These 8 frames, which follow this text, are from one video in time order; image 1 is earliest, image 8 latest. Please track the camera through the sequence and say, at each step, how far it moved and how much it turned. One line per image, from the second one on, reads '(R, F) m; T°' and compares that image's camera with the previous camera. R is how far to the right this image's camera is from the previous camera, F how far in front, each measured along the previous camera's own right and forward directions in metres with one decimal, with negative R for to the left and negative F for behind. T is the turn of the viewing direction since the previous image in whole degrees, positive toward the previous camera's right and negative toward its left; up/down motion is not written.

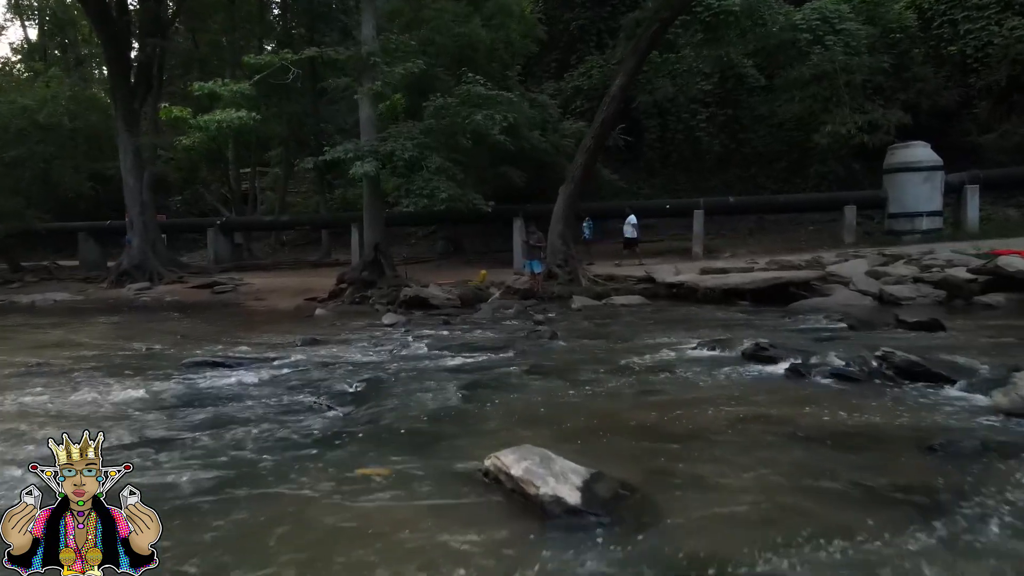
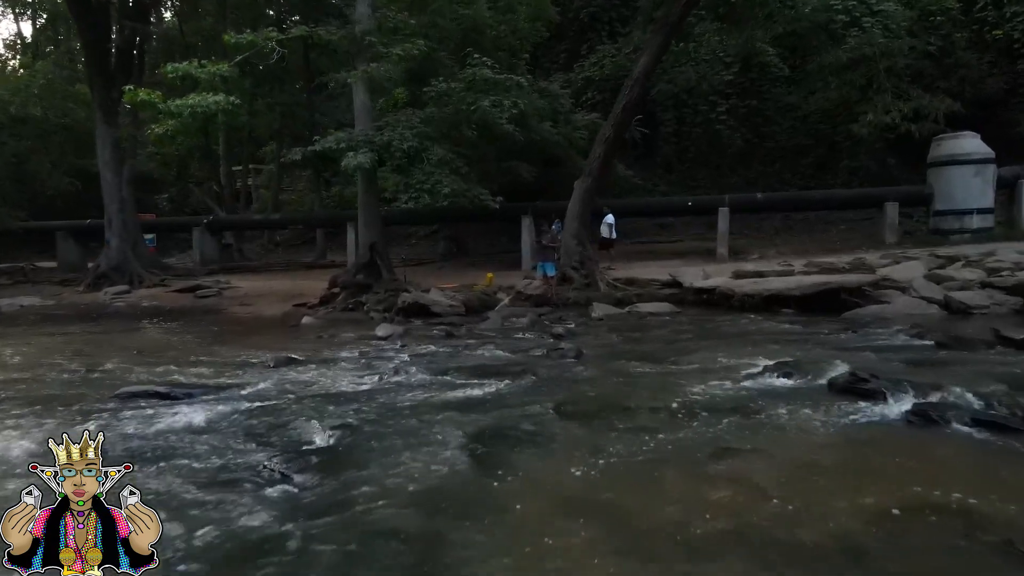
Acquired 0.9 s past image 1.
(-0.2, +1.9) m; 0°
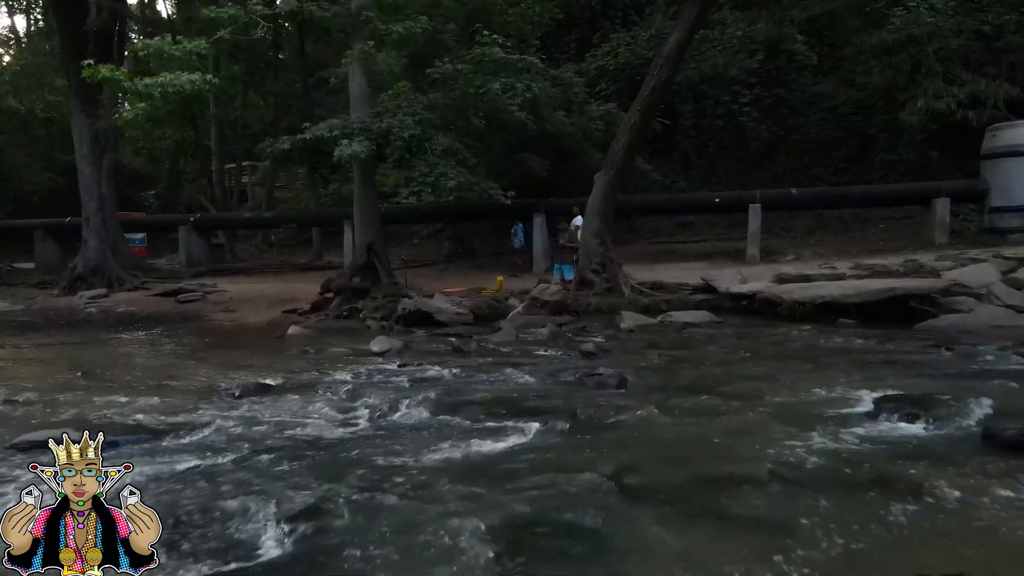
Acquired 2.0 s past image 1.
(-0.2, +1.9) m; 0°
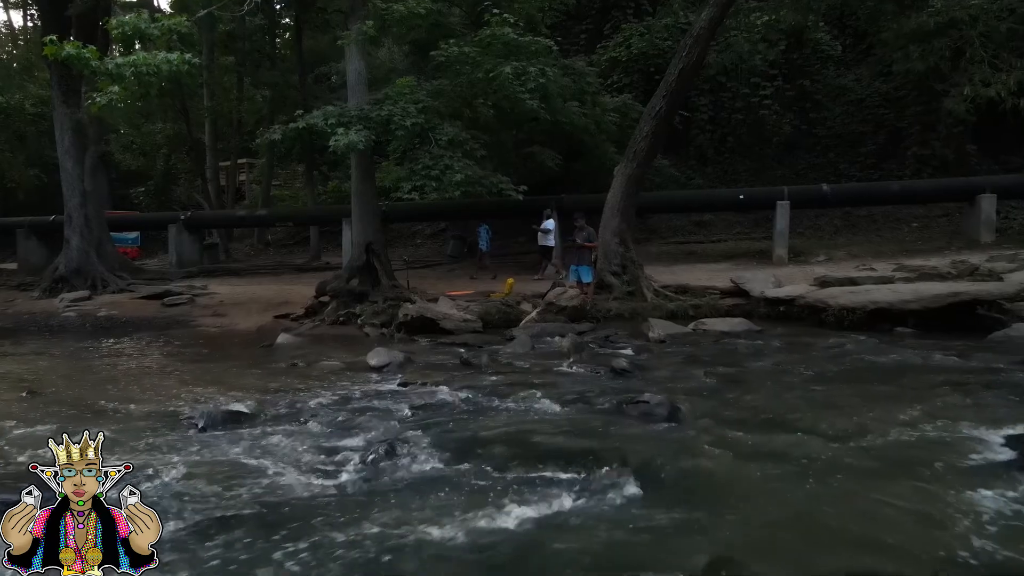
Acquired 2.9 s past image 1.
(-0.2, +1.4) m; 0°
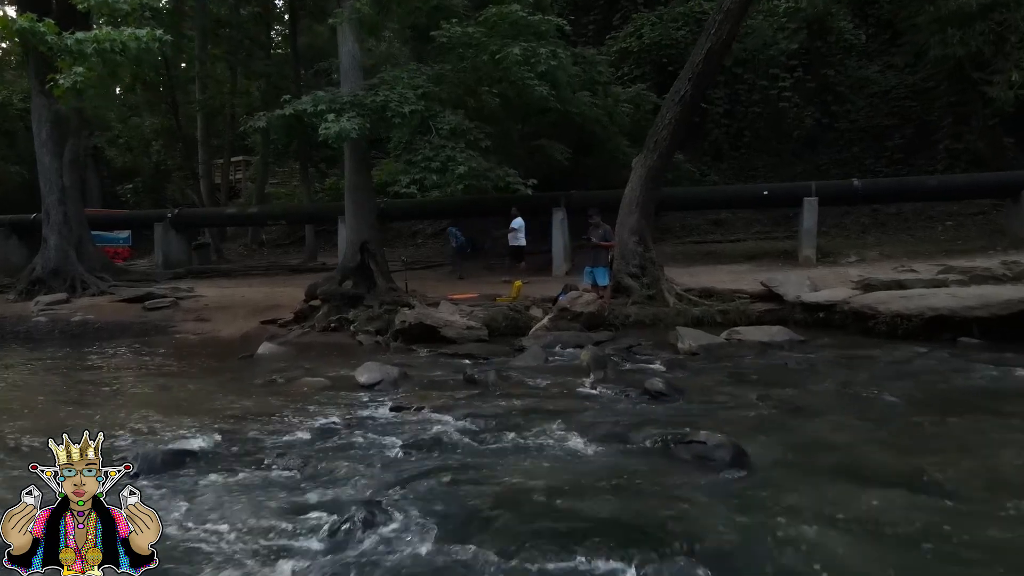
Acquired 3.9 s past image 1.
(-0.1, +1.3) m; 0°
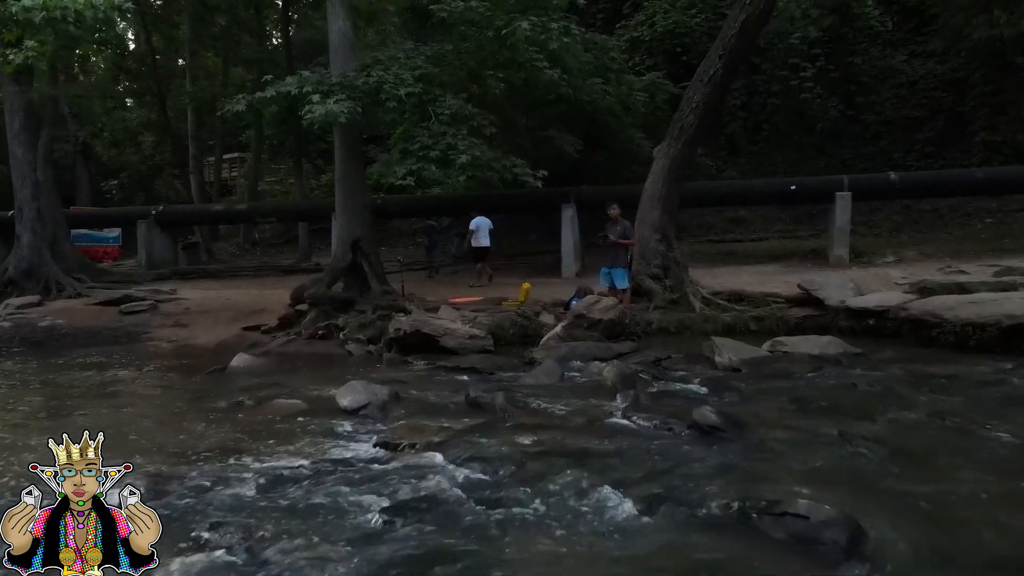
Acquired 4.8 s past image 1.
(-0.1, +1.4) m; 0°
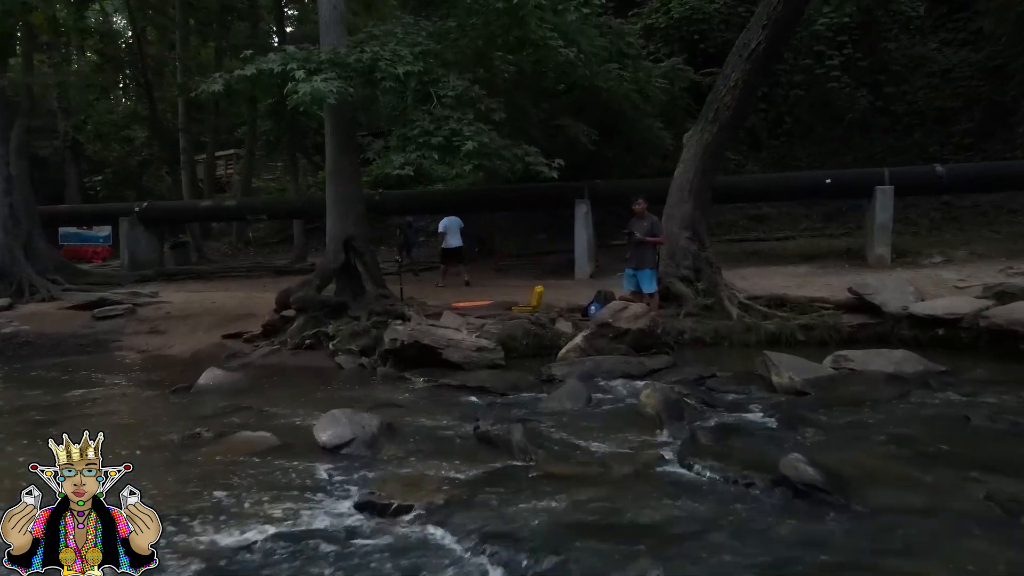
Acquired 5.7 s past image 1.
(-0.1, +1.4) m; 0°
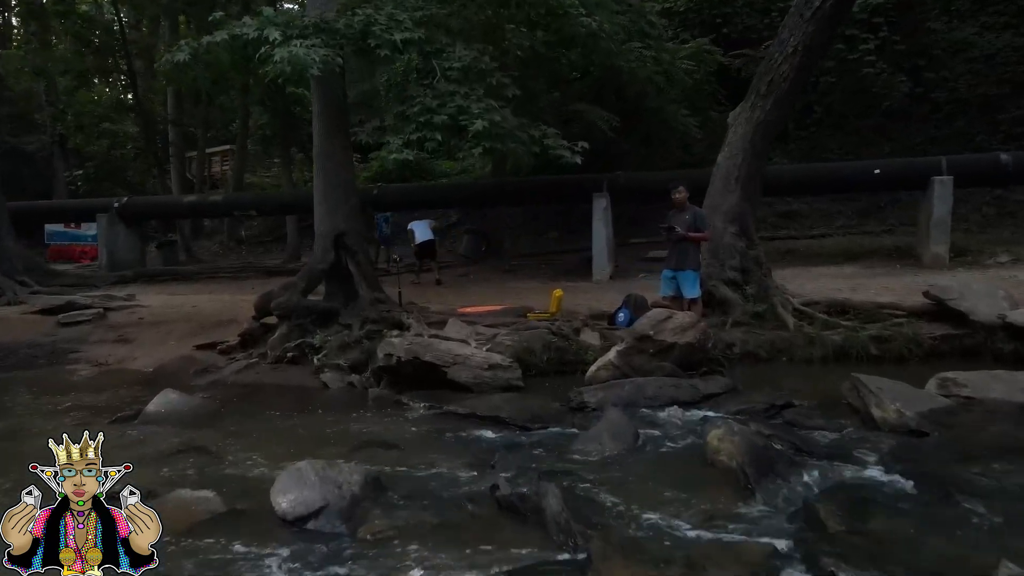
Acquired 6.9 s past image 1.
(-0.2, +1.6) m; 0°
